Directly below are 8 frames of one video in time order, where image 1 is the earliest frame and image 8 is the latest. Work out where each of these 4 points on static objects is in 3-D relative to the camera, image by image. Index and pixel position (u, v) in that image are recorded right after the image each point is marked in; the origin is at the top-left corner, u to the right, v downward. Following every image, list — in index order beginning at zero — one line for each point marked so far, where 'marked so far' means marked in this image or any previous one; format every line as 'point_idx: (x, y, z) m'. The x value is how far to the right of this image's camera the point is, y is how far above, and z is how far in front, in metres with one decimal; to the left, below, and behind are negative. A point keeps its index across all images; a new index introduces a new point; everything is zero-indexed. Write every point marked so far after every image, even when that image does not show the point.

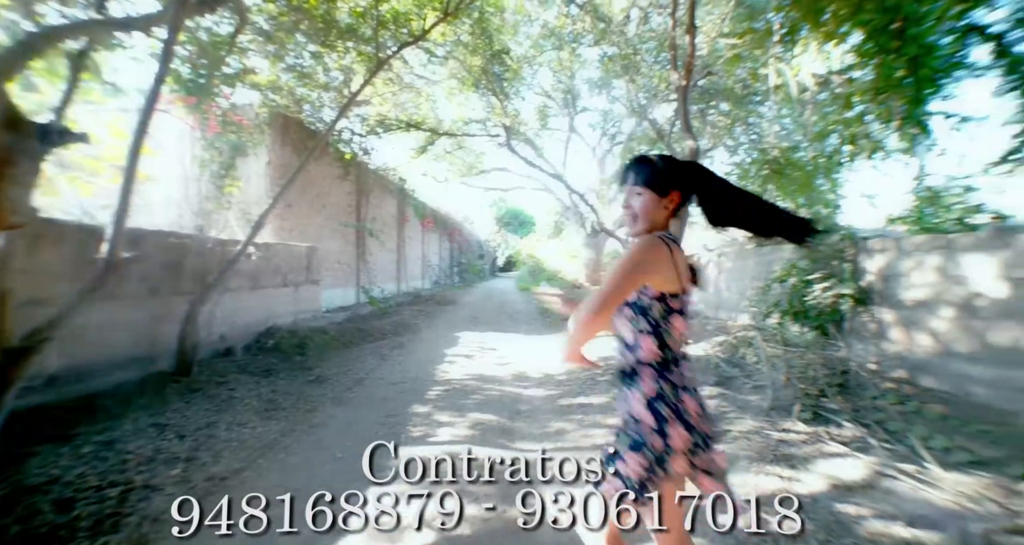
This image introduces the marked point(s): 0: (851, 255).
0: (+3.8, +0.2, +4.6) m
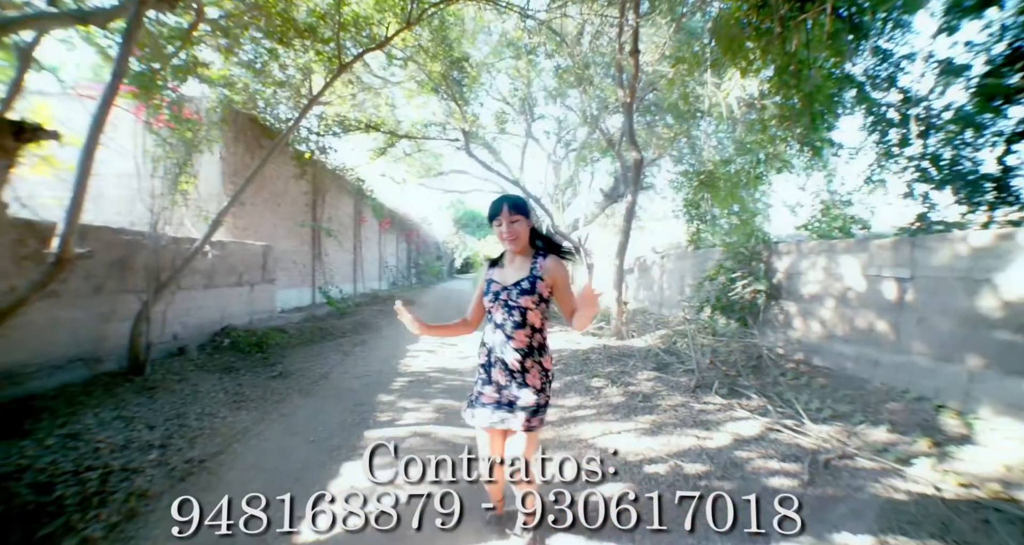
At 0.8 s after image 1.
0: (+3.3, +0.2, +5.4) m
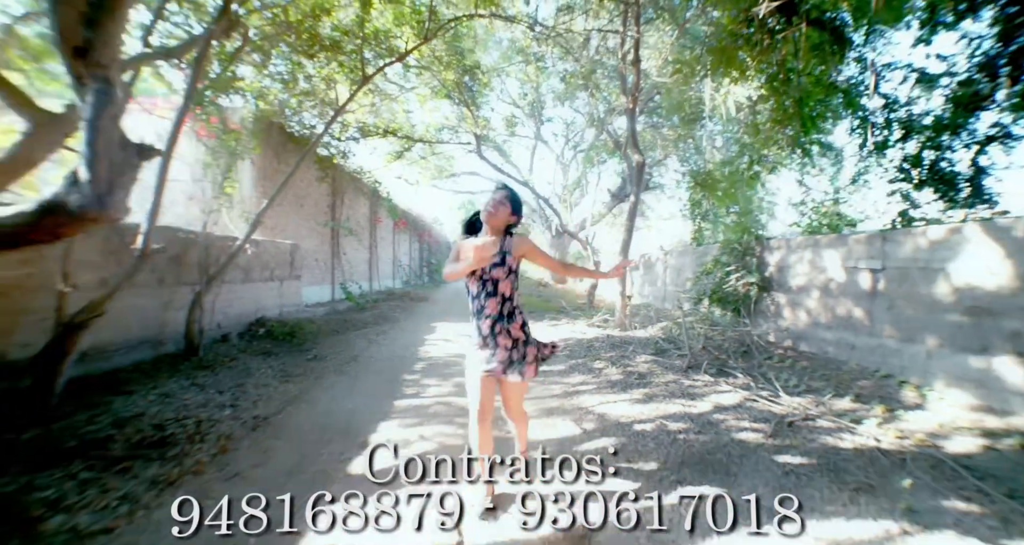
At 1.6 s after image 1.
0: (+3.5, +0.3, +5.8) m
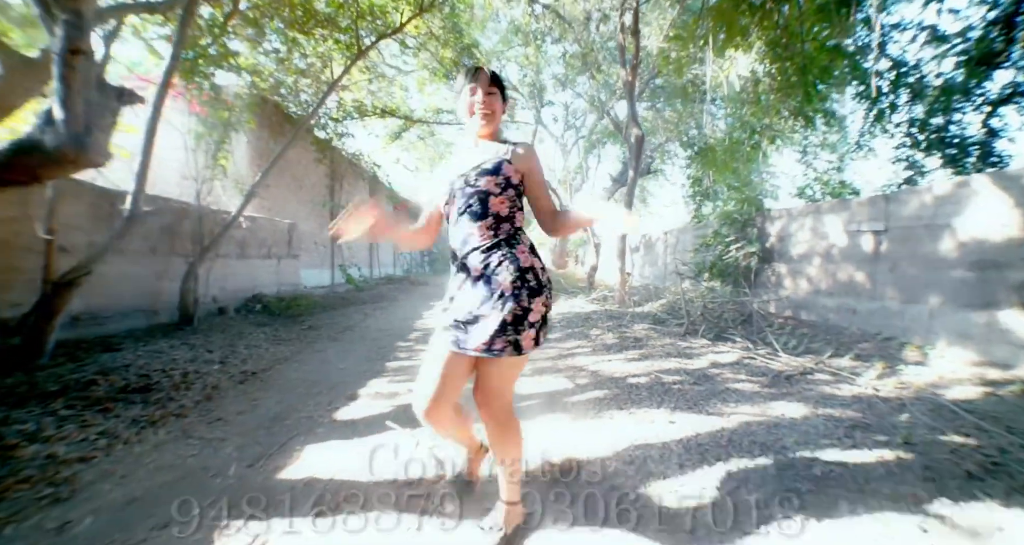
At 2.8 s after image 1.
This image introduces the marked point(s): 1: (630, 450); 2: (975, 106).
0: (+3.4, +0.7, +5.7) m
1: (+0.5, -0.8, +1.9) m
2: (+4.9, +1.8, +4.3) m
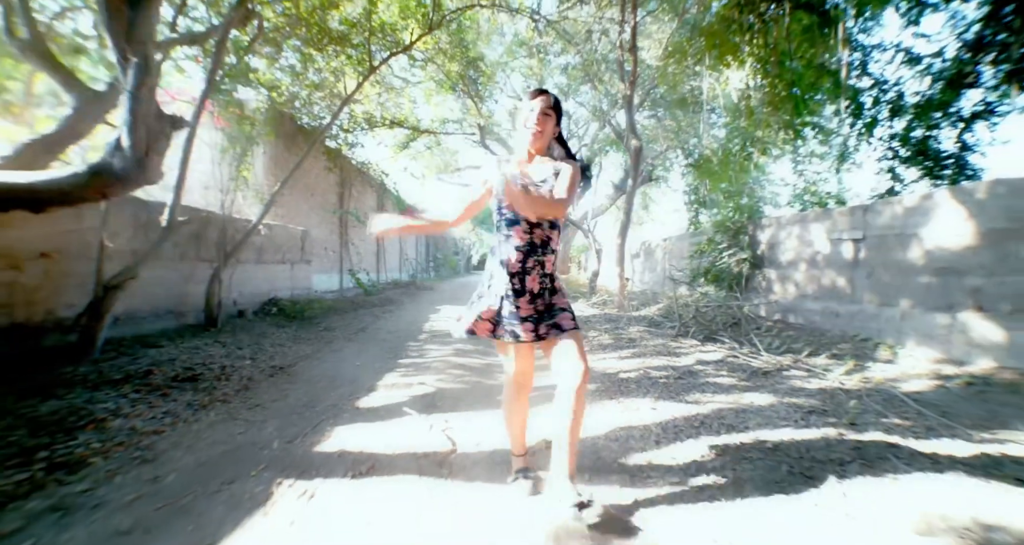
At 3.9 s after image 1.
0: (+3.5, +0.6, +6.0) m
1: (+0.5, -0.8, +2.2) m
2: (+4.9, +1.7, +4.6) m
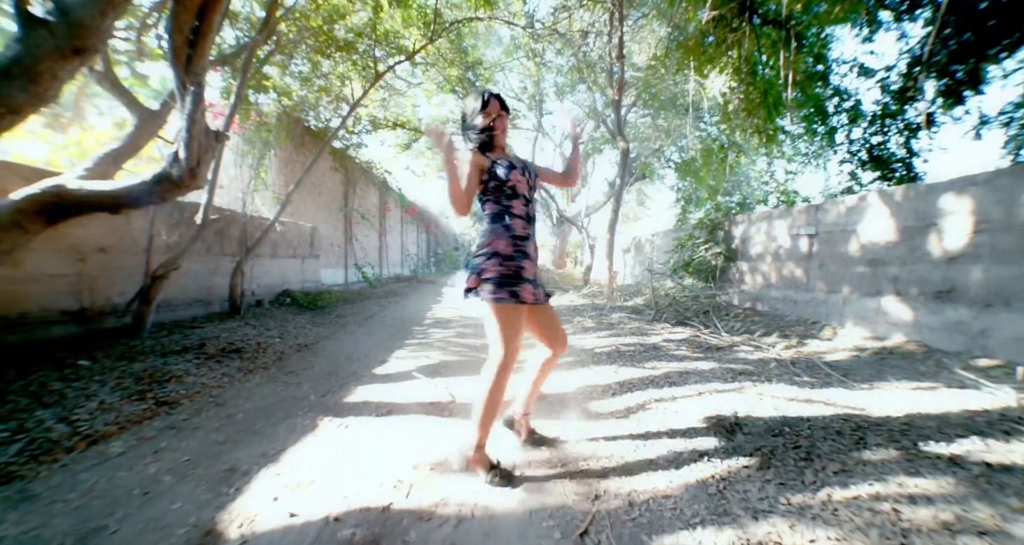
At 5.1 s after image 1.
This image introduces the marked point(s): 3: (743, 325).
0: (+3.4, +0.7, +6.5) m
1: (+0.5, -0.8, +2.7) m
2: (+4.8, +1.8, +5.1) m
3: (+2.6, -0.6, +4.6) m
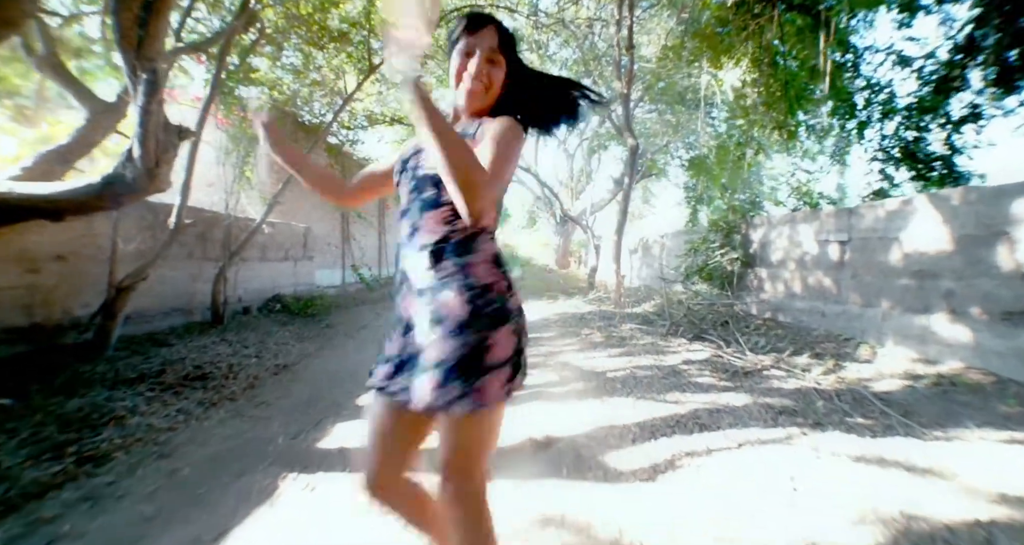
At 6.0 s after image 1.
0: (+3.4, +0.6, +6.1) m
1: (+0.5, -0.9, +2.3) m
2: (+4.9, +1.7, +4.7) m
3: (+2.6, -0.7, +4.2) m
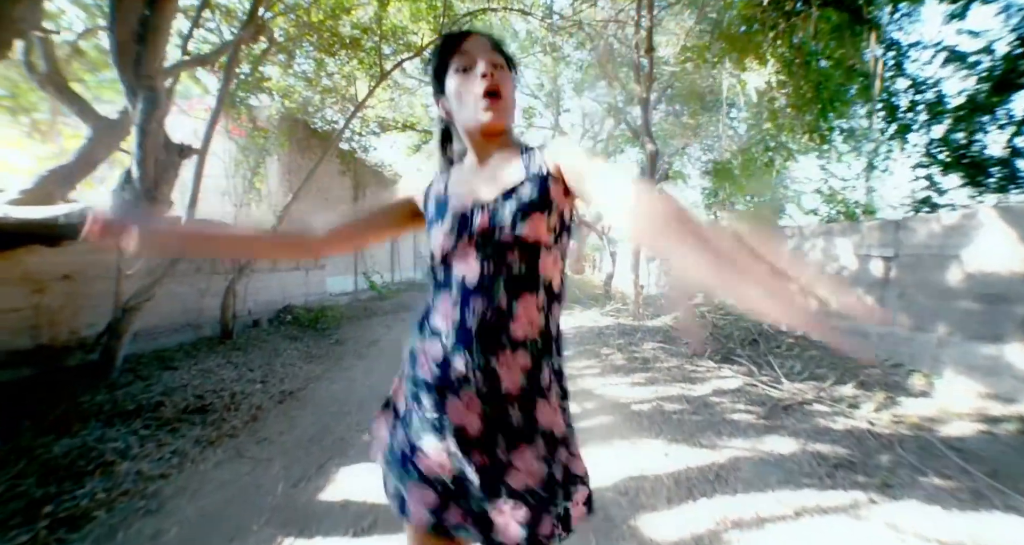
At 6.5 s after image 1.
0: (+3.6, +0.4, +5.7) m
1: (+0.6, -1.1, +2.1) m
2: (+5.0, +1.5, +4.3) m
3: (+2.8, -0.9, +3.9) m
